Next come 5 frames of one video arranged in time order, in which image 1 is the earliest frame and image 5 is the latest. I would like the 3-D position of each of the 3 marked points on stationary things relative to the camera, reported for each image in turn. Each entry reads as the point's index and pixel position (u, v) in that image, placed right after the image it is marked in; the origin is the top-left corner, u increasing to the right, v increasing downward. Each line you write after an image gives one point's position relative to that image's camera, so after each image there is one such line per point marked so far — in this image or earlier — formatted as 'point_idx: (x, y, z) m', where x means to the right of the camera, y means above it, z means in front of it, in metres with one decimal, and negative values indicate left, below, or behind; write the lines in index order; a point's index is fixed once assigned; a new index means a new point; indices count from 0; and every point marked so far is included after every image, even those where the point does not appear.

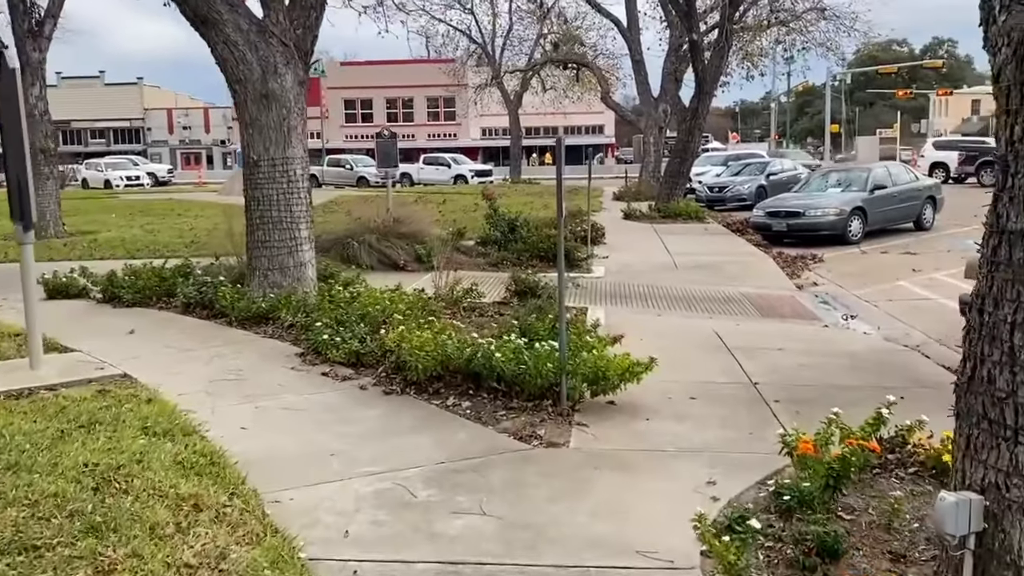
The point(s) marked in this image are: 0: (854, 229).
0: (+6.1, +1.1, +18.1) m
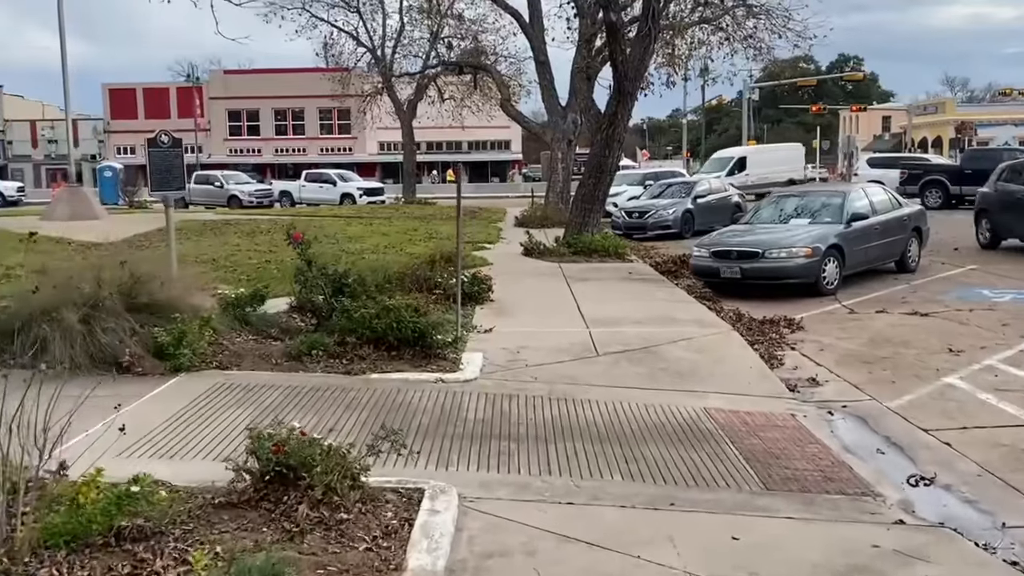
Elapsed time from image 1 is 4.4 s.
0: (+4.2, +0.2, +13.3) m
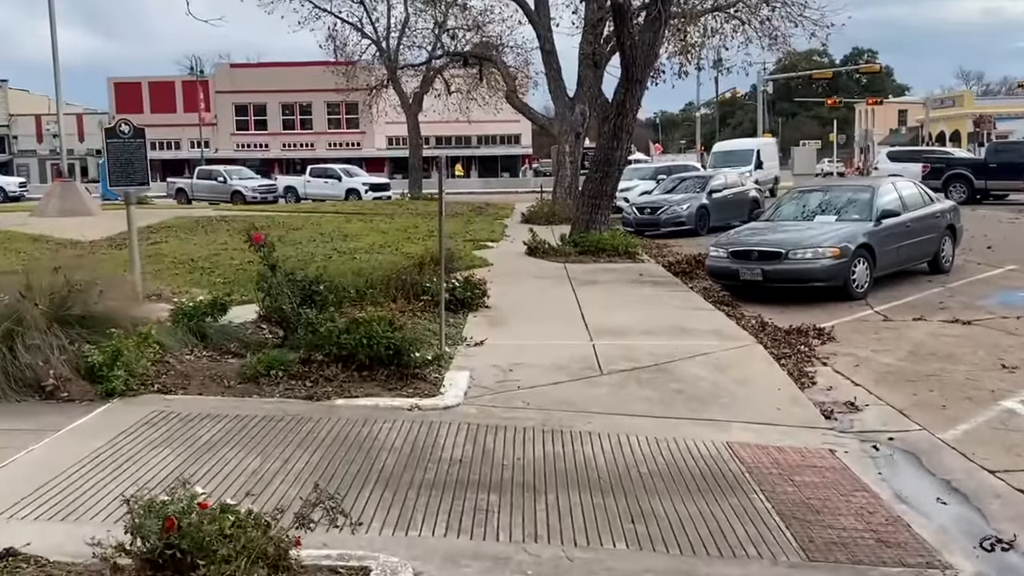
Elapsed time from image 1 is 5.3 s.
0: (+4.2, +0.1, +12.2) m
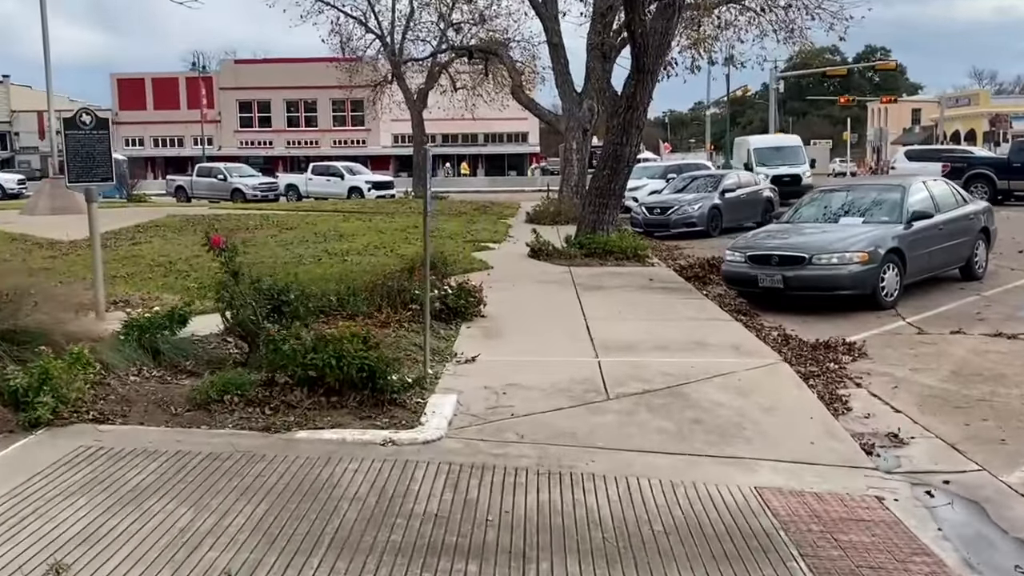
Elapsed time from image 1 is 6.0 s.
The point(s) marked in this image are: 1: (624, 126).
0: (+4.2, +0.1, +11.2) m
1: (+1.7, +2.5, +15.4) m
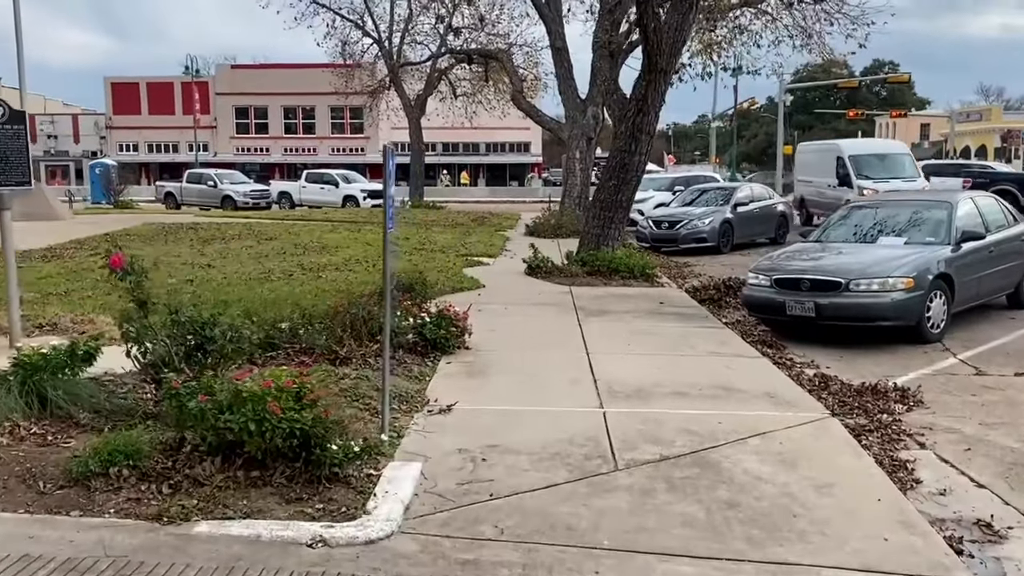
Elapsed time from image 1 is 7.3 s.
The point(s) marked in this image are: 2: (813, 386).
0: (+4.1, -0.2, +9.7) m
1: (+1.7, +2.2, +14.0) m
2: (+2.3, -0.7, +7.7) m
